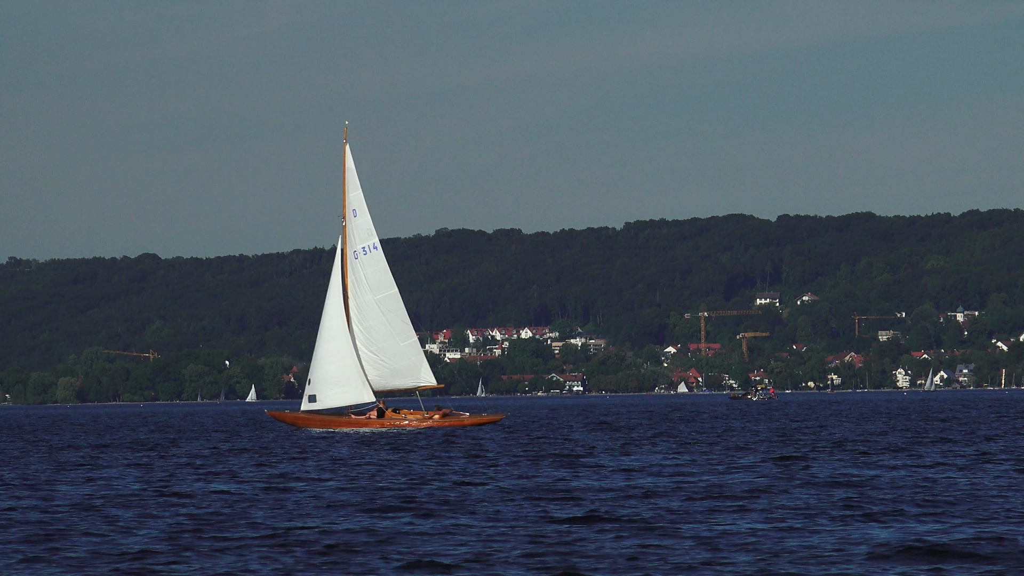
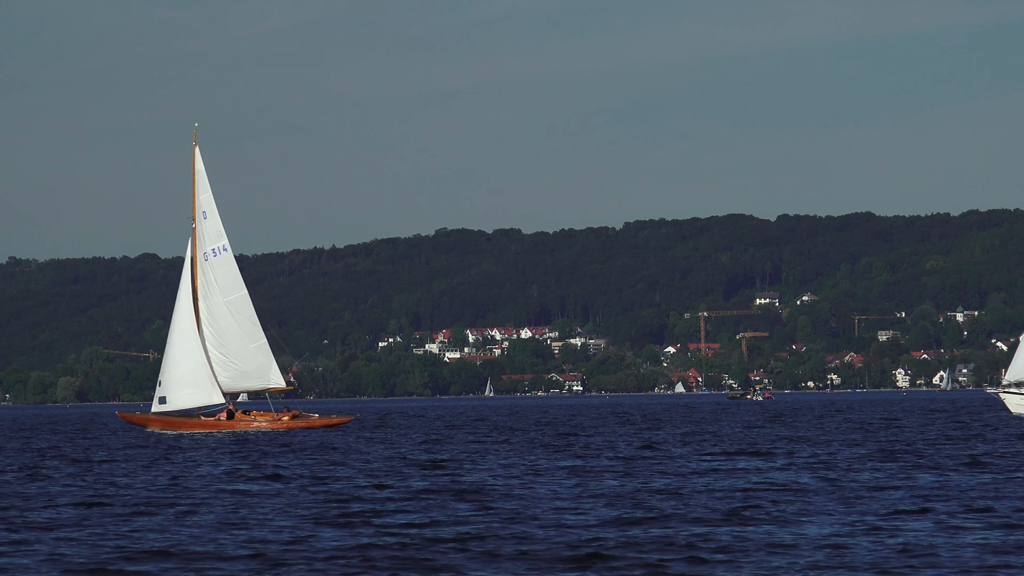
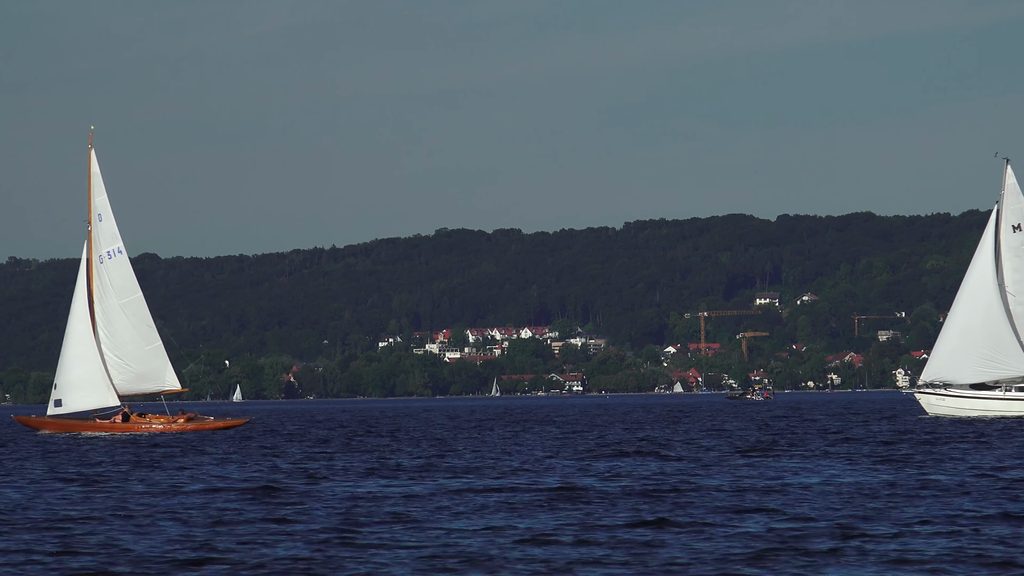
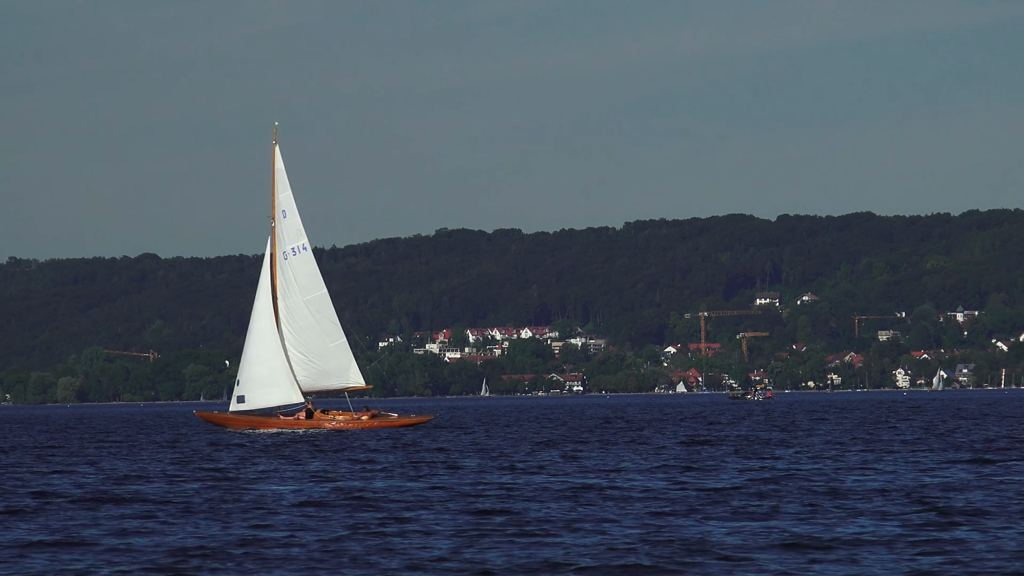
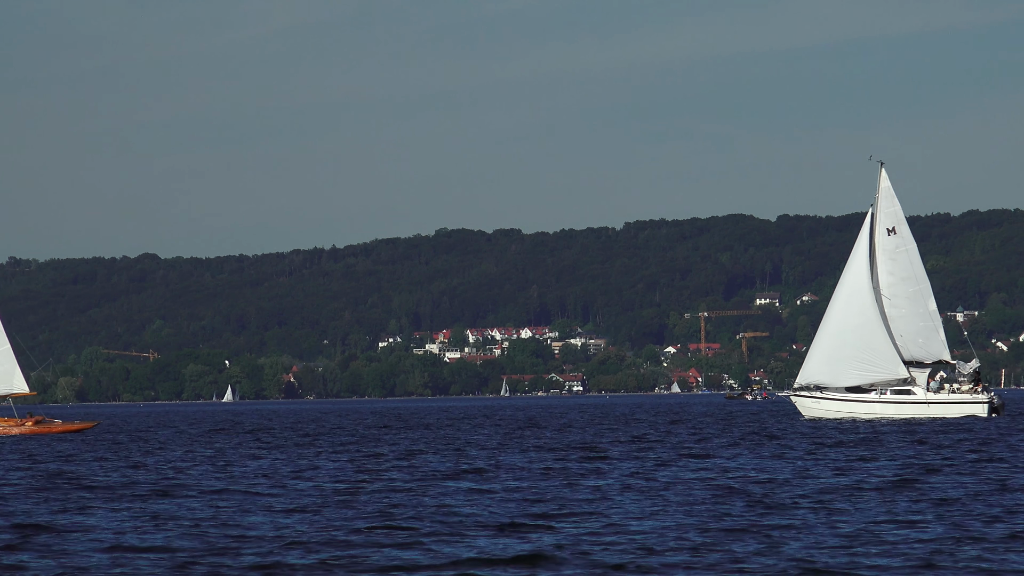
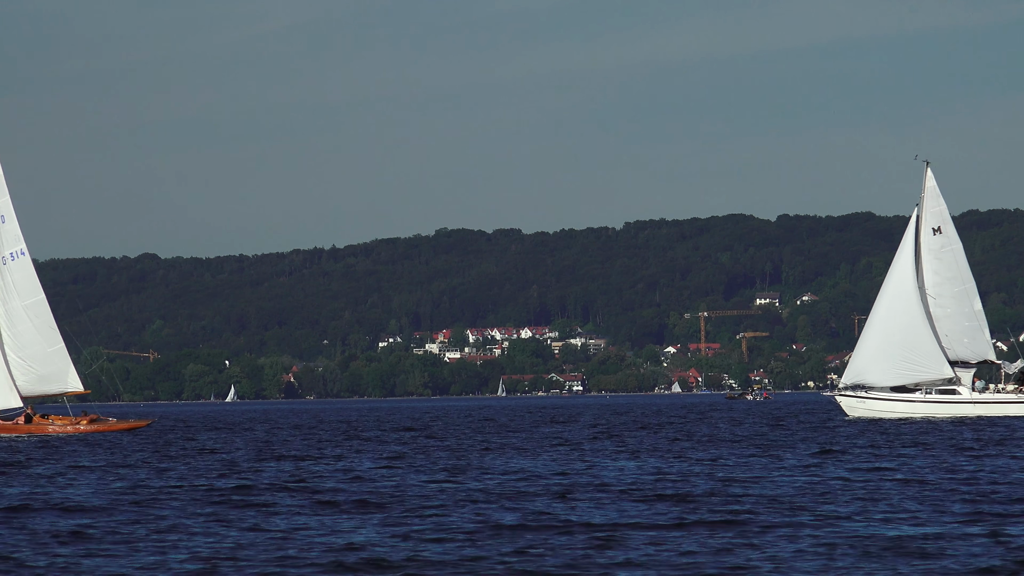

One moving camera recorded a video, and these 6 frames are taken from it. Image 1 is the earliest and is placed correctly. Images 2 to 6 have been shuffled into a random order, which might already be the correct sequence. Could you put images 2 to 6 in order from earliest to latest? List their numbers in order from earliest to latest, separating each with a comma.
4, 2, 3, 6, 5
